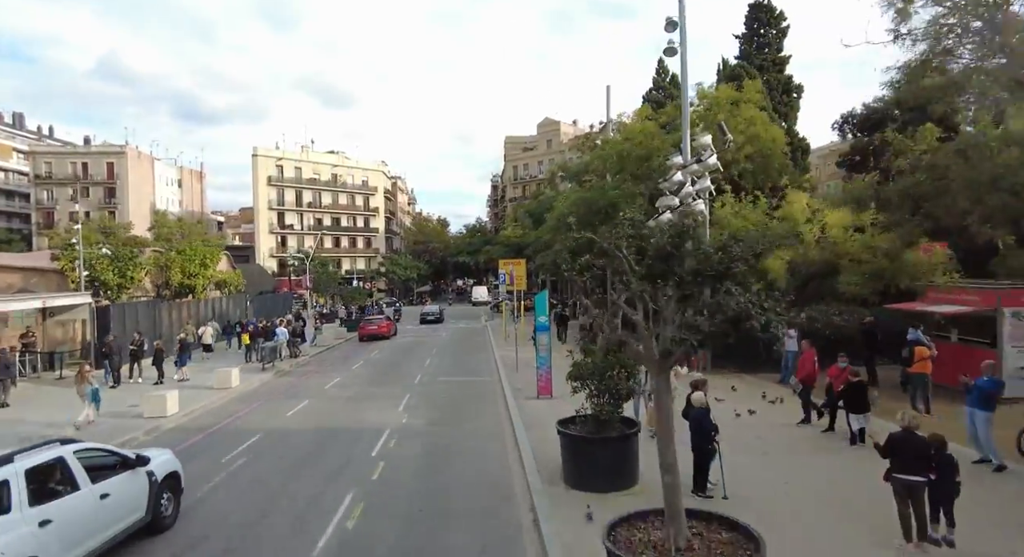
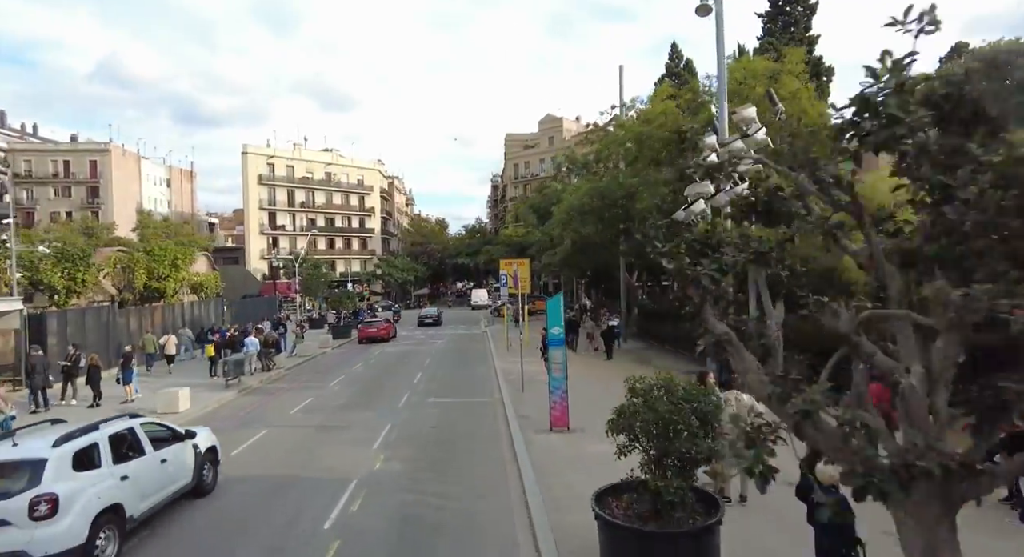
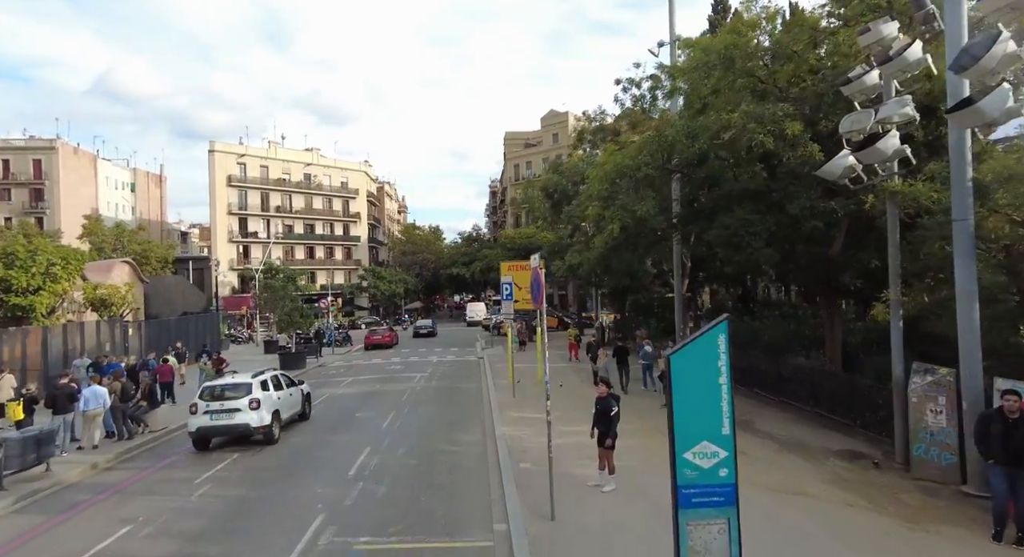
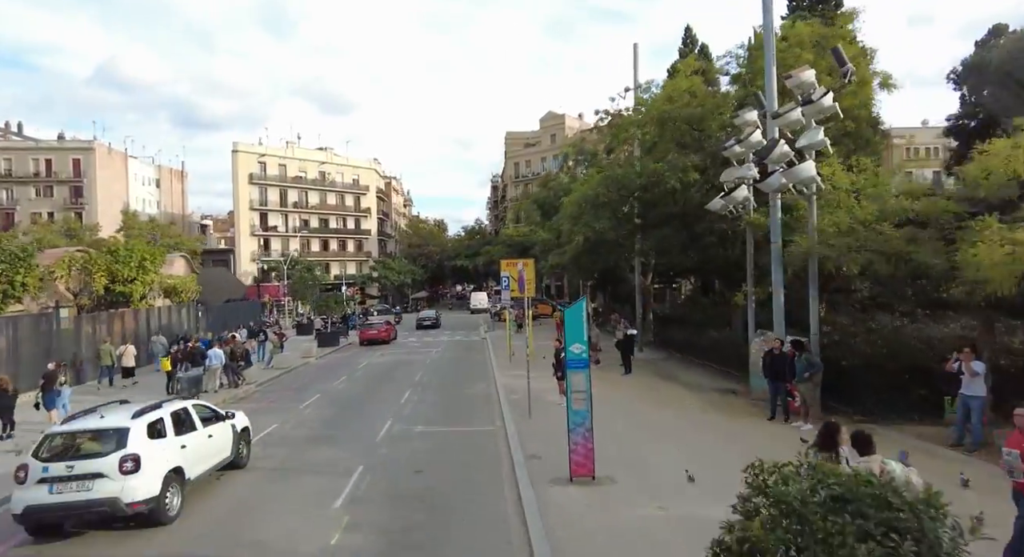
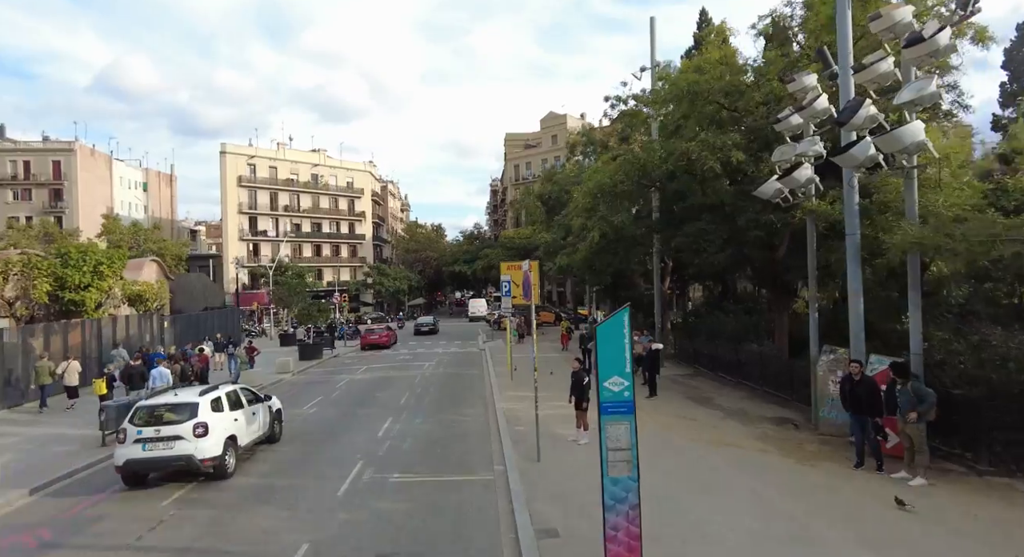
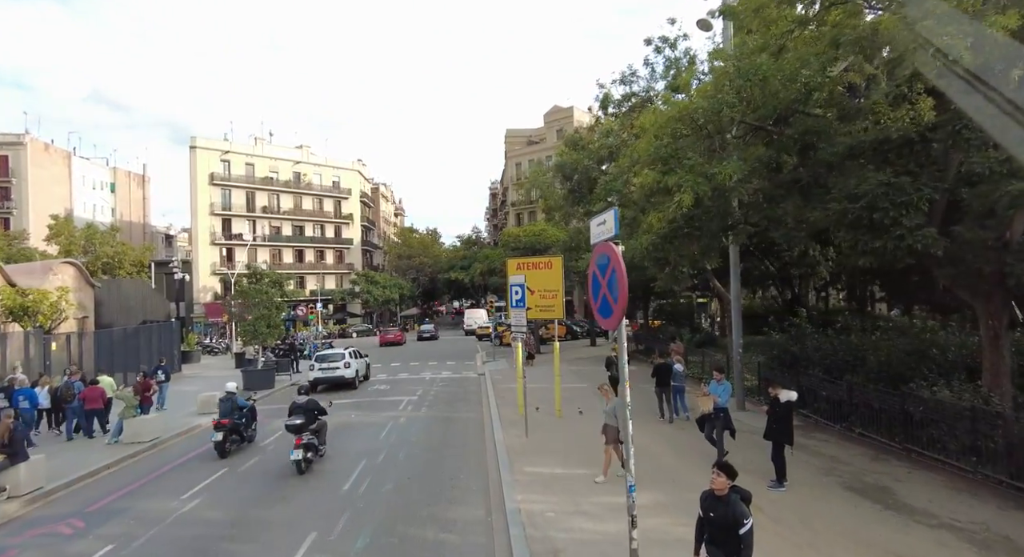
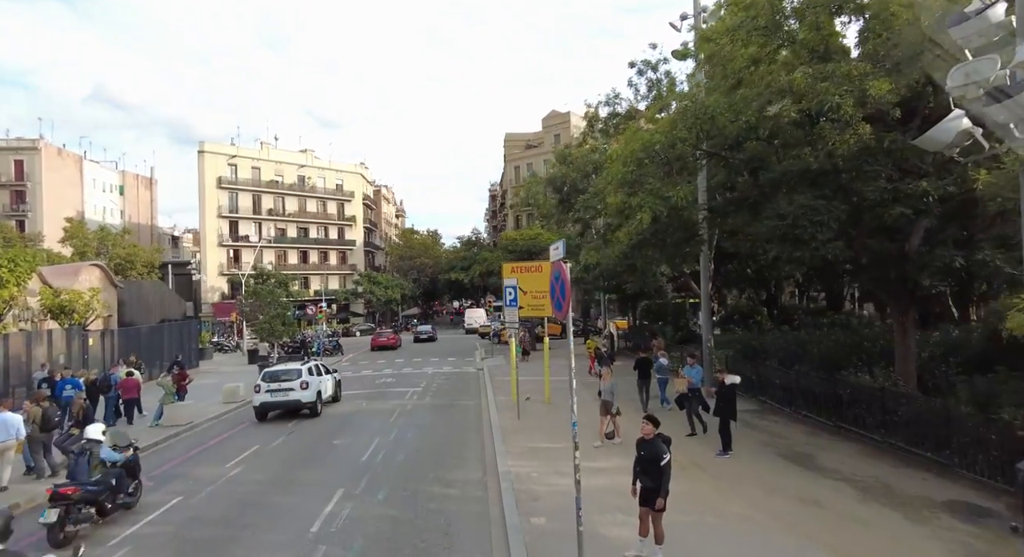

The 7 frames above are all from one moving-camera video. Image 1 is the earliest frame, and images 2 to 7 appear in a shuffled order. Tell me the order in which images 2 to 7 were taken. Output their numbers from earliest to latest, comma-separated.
2, 4, 5, 3, 7, 6
